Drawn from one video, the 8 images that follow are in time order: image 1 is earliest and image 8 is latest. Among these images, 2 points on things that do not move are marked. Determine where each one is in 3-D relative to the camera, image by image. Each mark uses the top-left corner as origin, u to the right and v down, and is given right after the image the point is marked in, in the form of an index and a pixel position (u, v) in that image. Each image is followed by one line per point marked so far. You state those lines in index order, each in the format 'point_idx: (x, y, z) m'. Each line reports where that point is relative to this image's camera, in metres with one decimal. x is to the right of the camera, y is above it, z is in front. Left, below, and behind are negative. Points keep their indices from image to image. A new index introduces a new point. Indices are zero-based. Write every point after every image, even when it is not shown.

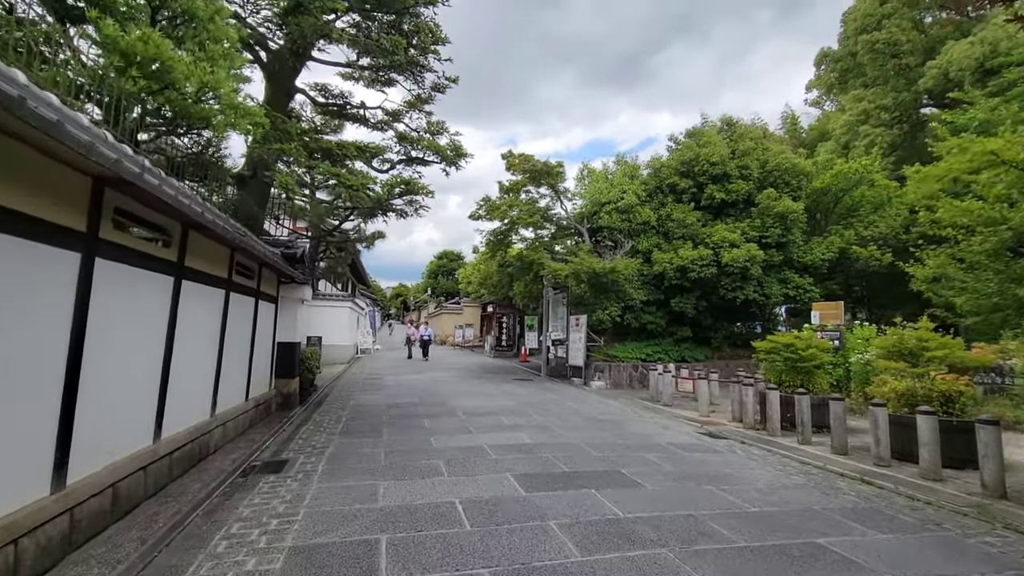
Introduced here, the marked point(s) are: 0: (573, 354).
0: (+1.8, -2.0, +15.1) m
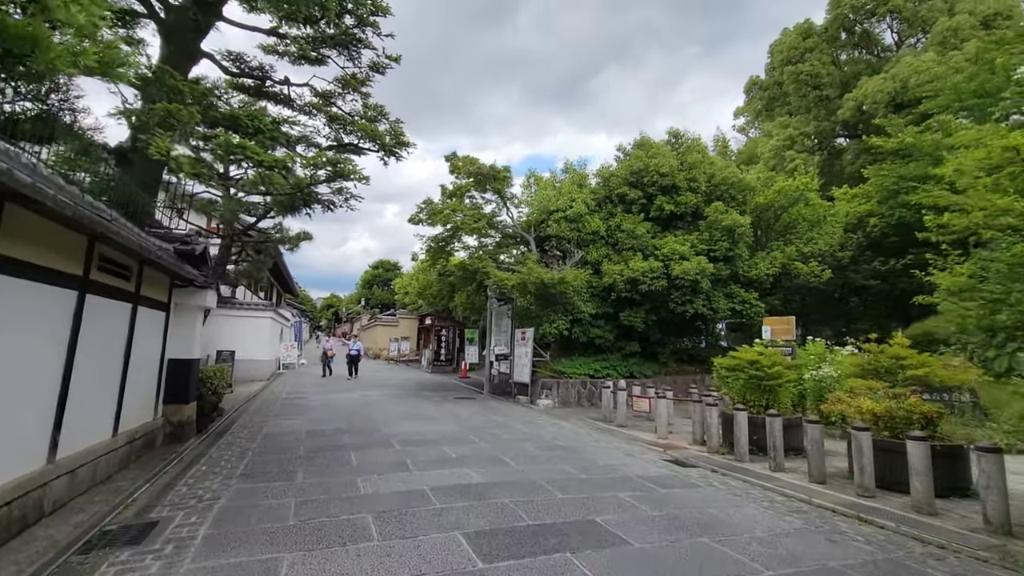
0: (+0.2, -2.4, +14.1) m
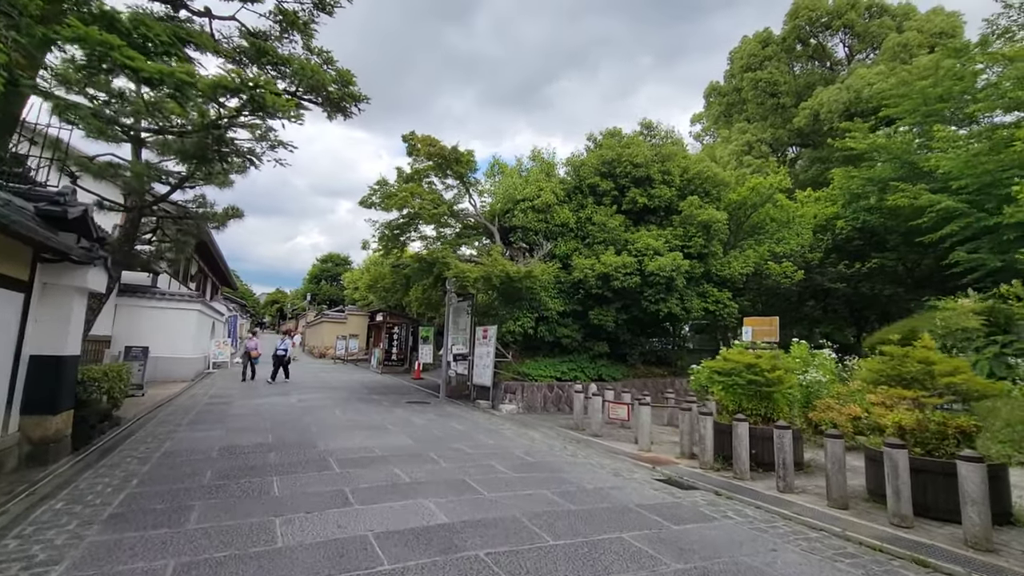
0: (-0.9, -2.2, +12.9) m
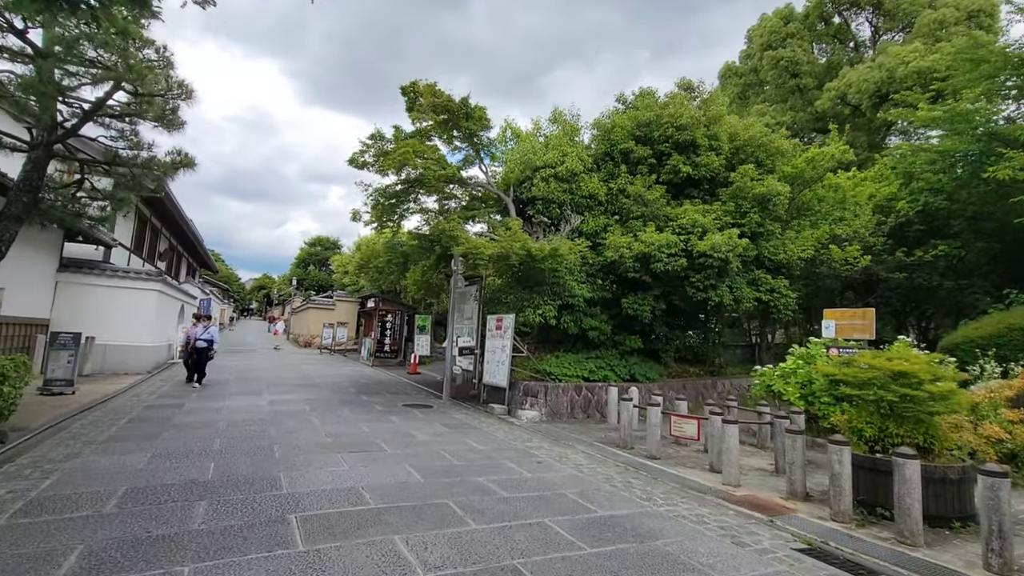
0: (-0.5, -1.8, +10.7) m
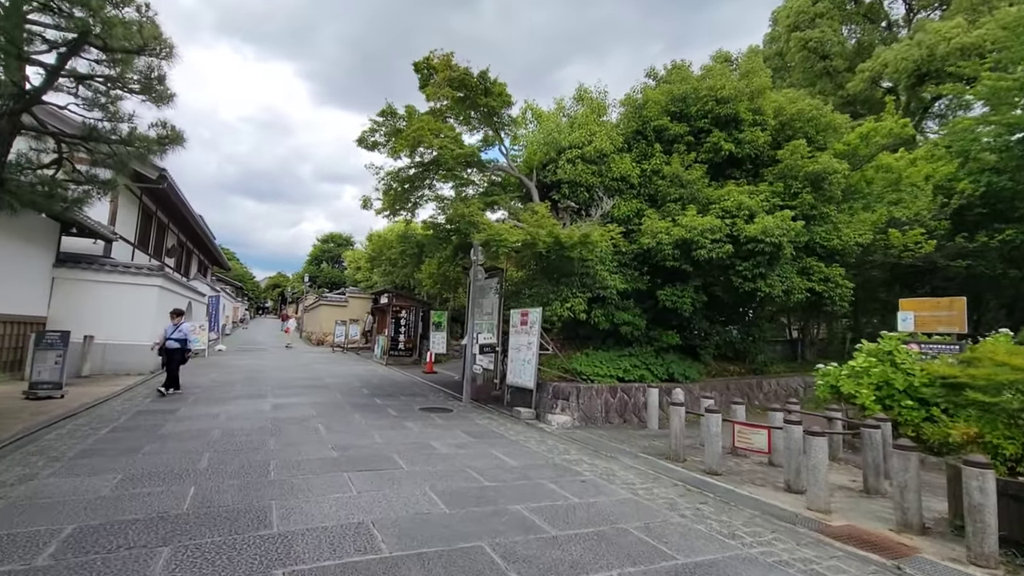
0: (0.0, -1.6, +9.7) m
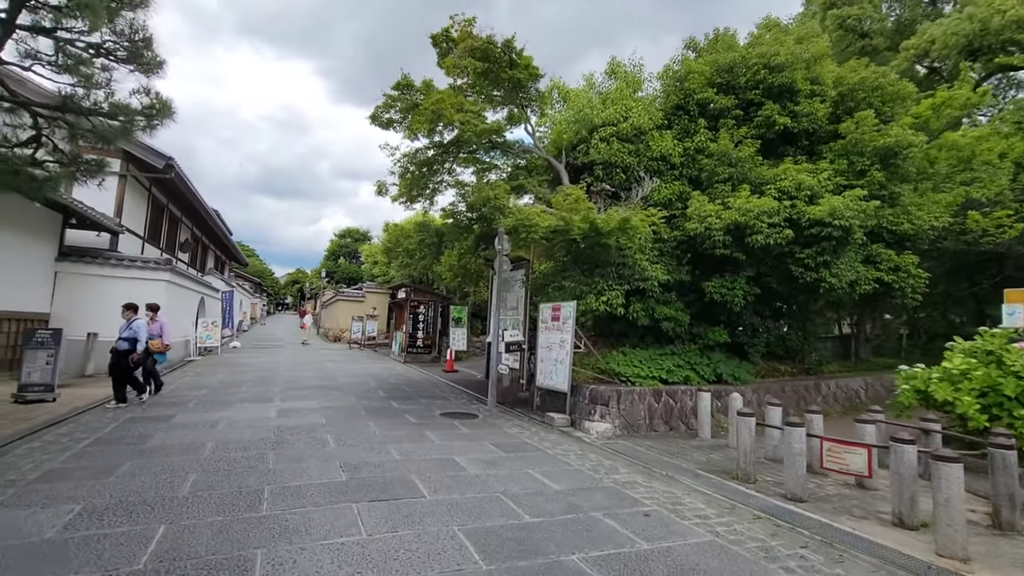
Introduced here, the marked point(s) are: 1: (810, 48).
0: (+0.6, -1.4, +8.8) m
1: (+5.9, +4.8, +10.0) m
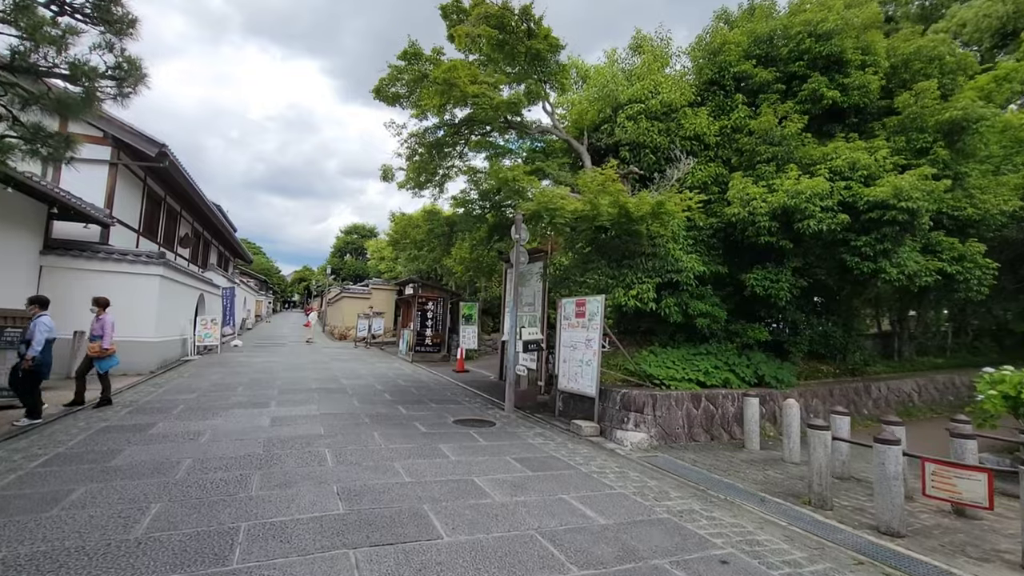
0: (+0.9, -1.3, +7.9) m
1: (+6.2, +4.9, +9.0) m
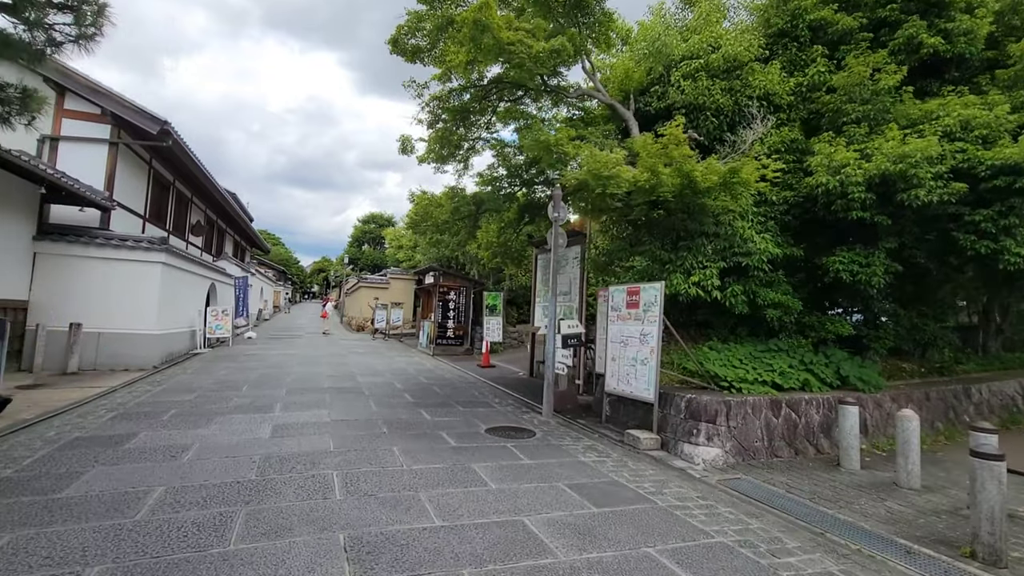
0: (+1.5, -1.1, +6.7) m
1: (+6.8, +5.1, +7.6) m
